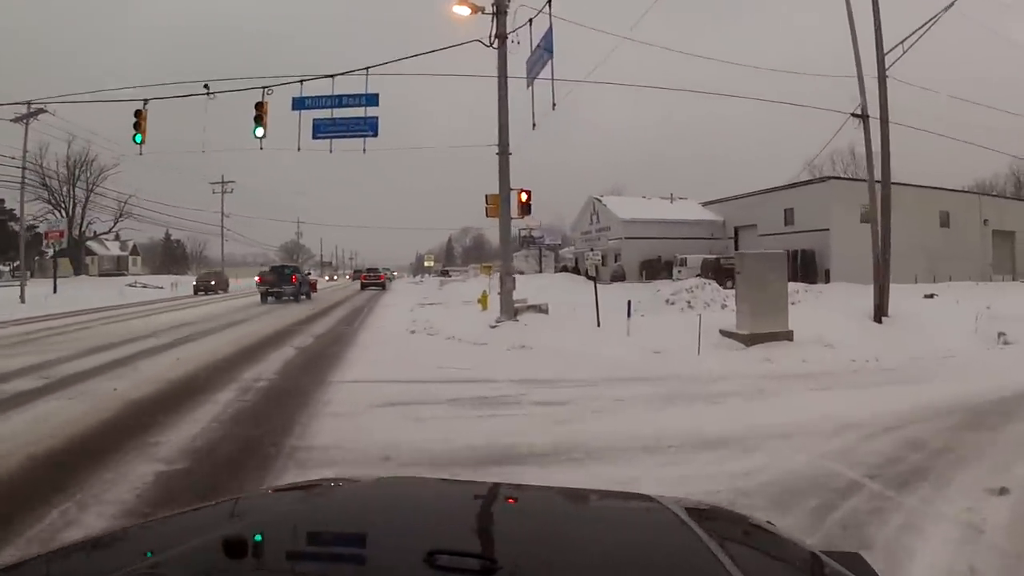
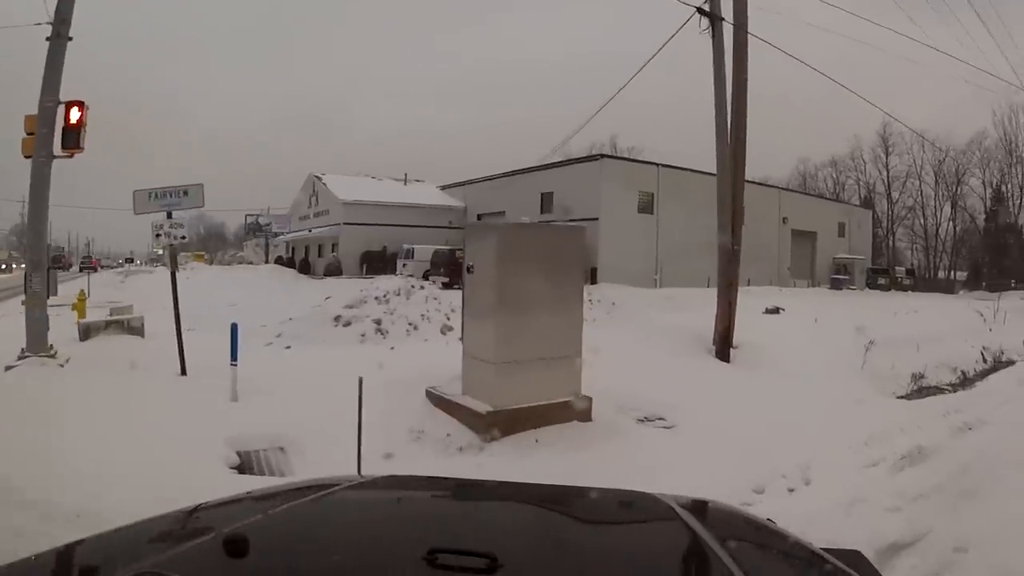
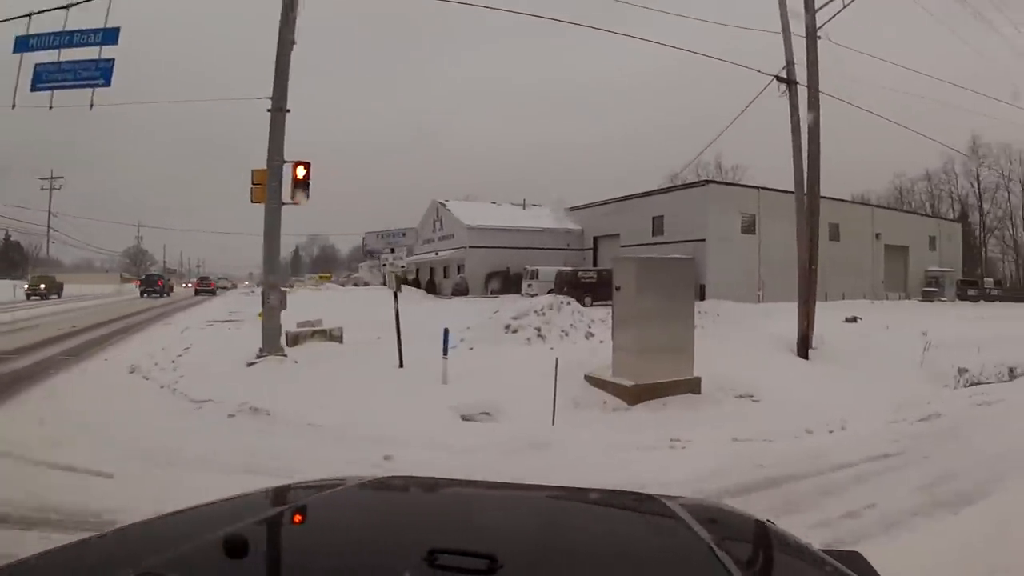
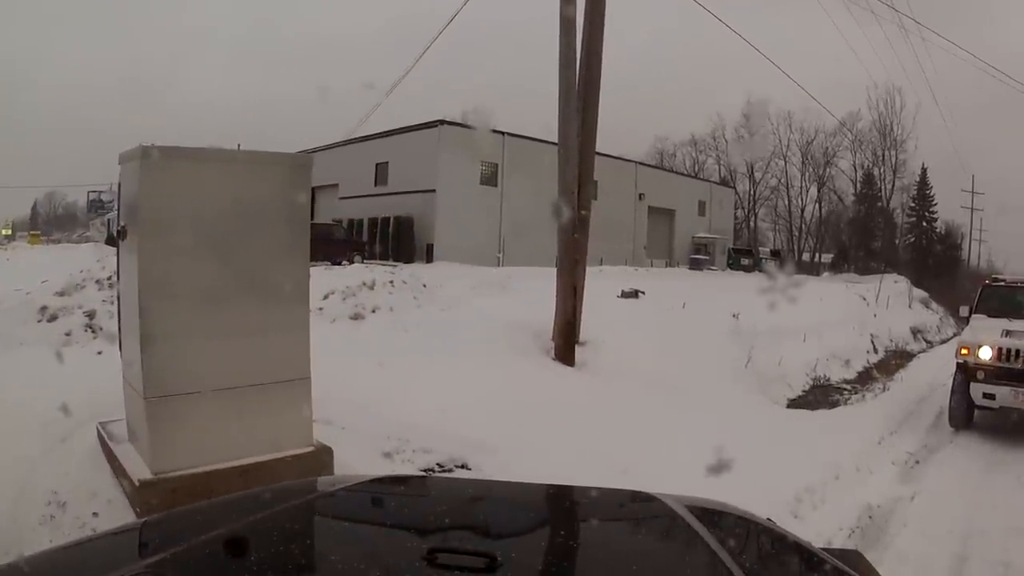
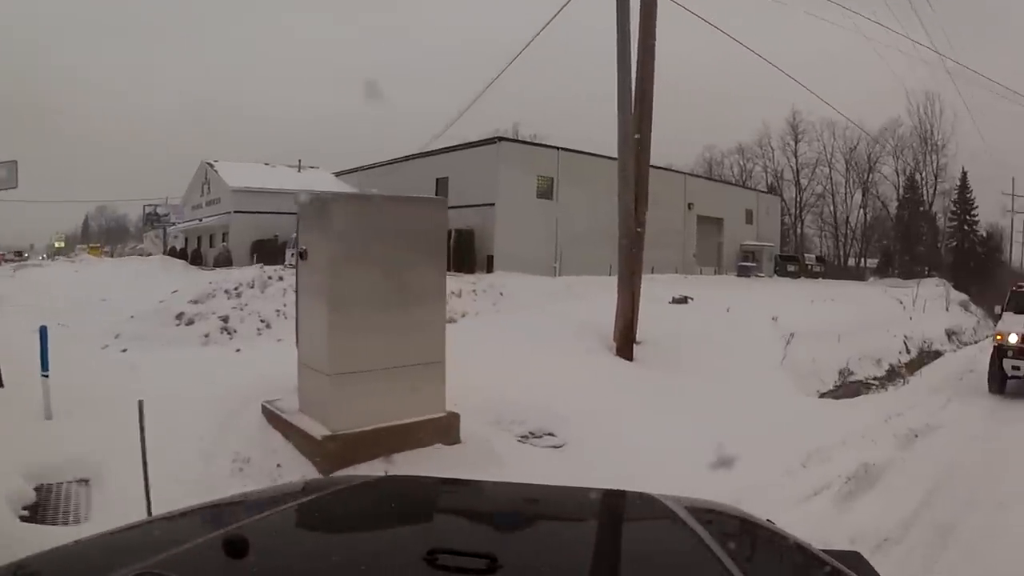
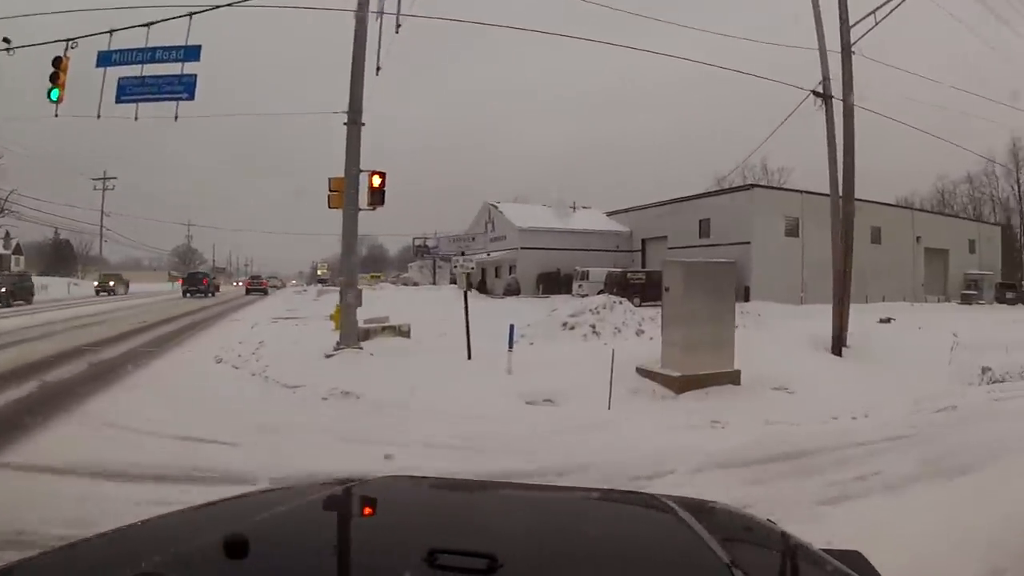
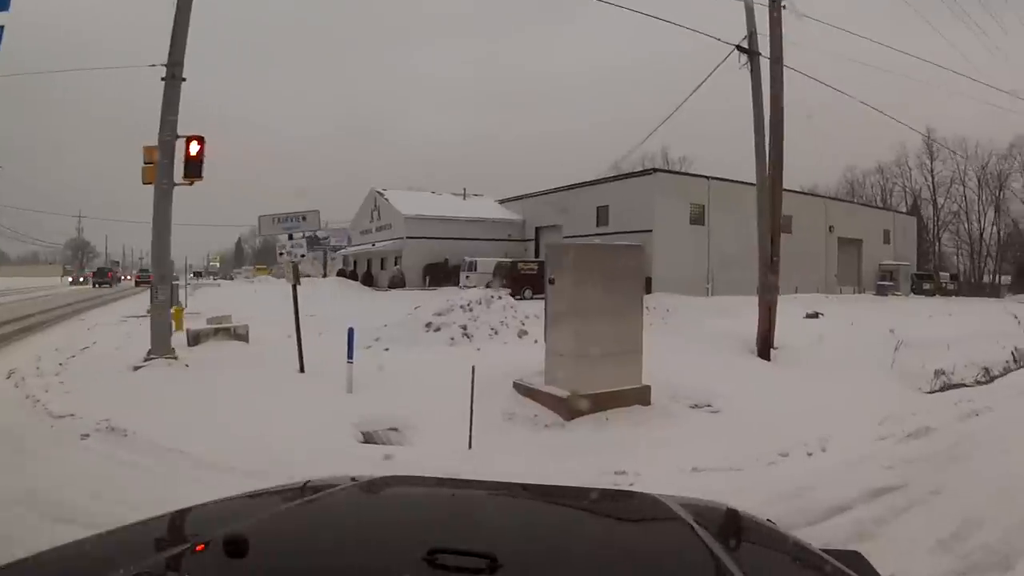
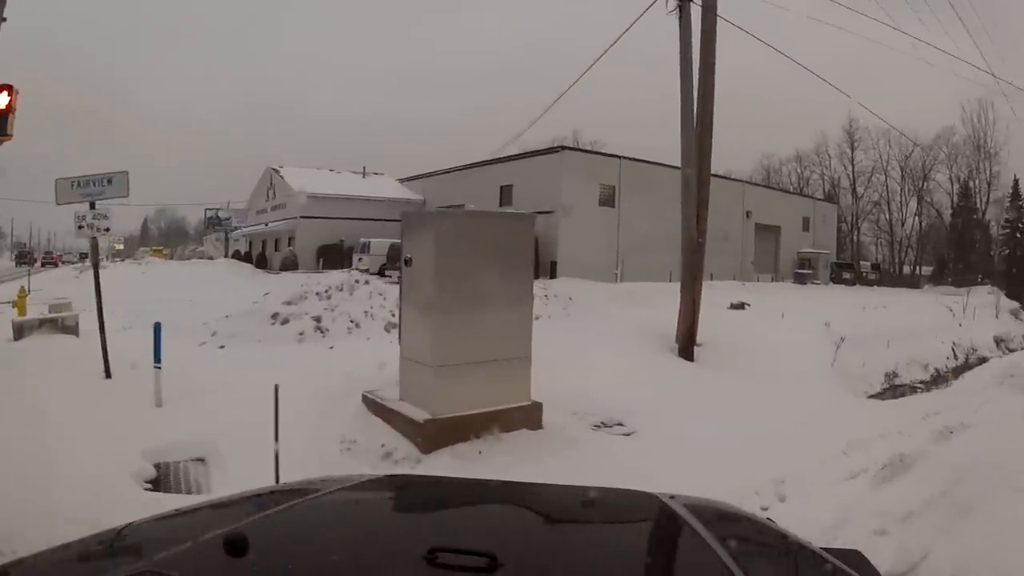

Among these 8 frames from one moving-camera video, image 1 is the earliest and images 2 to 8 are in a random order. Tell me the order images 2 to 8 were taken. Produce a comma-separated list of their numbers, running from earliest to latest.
6, 3, 7, 2, 8, 5, 4
